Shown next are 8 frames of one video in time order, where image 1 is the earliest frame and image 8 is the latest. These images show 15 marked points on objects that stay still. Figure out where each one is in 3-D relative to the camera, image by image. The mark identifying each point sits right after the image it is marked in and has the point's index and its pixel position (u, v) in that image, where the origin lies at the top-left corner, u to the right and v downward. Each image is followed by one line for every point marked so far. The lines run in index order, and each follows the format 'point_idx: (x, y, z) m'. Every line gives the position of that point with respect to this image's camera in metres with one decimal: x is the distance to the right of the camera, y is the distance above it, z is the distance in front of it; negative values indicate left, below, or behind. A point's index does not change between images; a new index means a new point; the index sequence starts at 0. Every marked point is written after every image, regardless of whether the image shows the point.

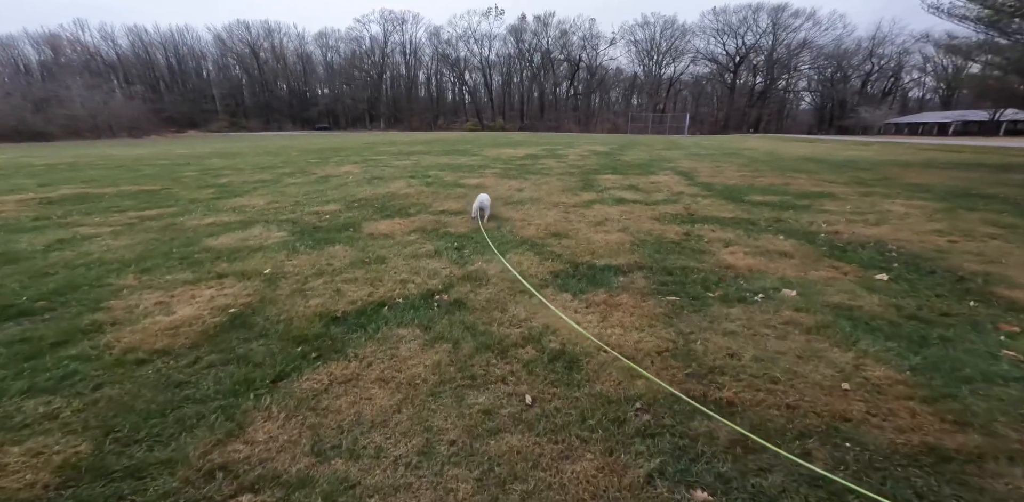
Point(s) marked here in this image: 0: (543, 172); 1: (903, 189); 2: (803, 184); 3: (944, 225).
0: (+0.9, +2.4, +13.1) m
1: (+8.6, +1.5, +10.1) m
2: (+6.9, +1.7, +10.8) m
3: (+5.9, +0.4, +6.2) m
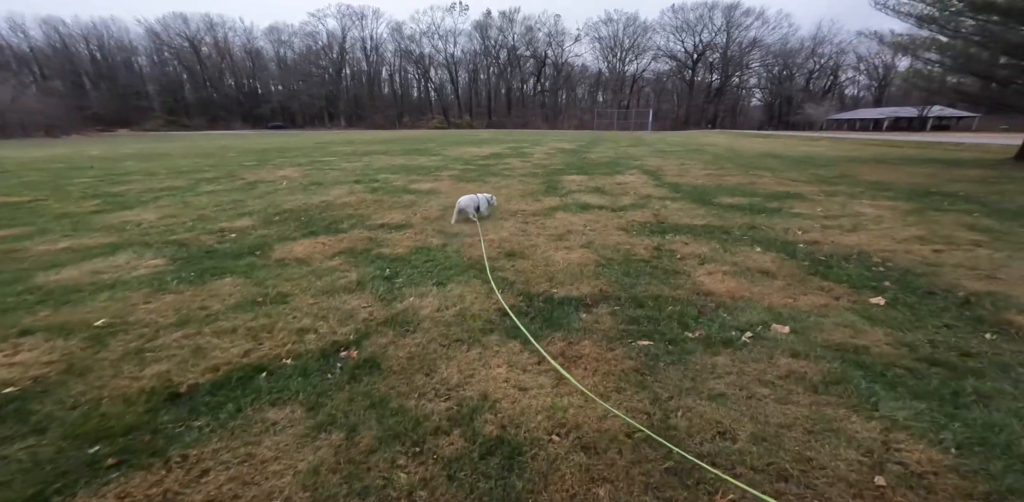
0: (-0.2, +2.3, +12.4) m
1: (+7.7, +1.5, +9.9) m
2: (+5.9, +1.6, +10.5) m
3: (+5.2, +0.3, +5.8) m
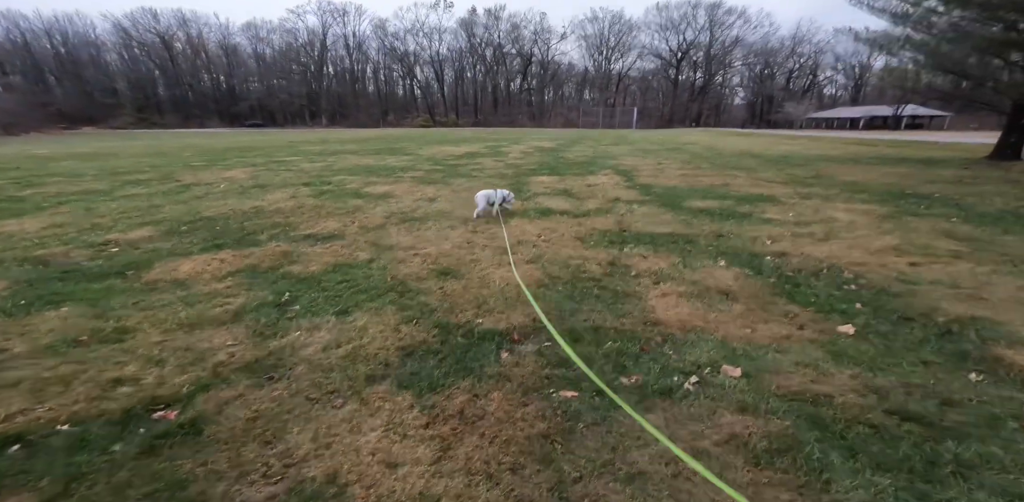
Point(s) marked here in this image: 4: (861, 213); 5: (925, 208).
0: (-1.1, +2.1, +11.8) m
1: (+6.9, +1.4, +9.5) m
2: (+5.2, +1.5, +10.1) m
3: (+4.6, +0.1, +5.4) m
4: (+5.3, +0.5, +6.8) m
5: (+6.6, +0.7, +7.3) m
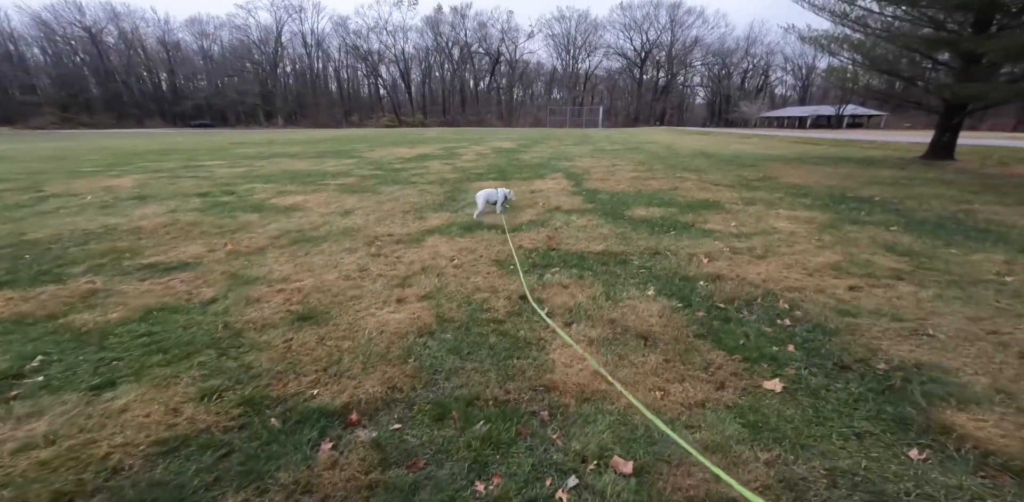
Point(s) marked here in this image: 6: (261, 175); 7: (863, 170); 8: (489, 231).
0: (-2.5, +1.9, +11.0) m
1: (+5.6, +1.2, +9.2) m
2: (+3.8, +1.4, +9.7) m
3: (+3.6, 0.0, +4.9) m
4: (+4.2, +0.4, +6.4) m
5: (+5.5, +0.6, +7.0) m
6: (-5.6, +1.7, +10.1) m
7: (+9.9, +2.3, +12.6) m
8: (-0.3, +0.3, +6.0) m
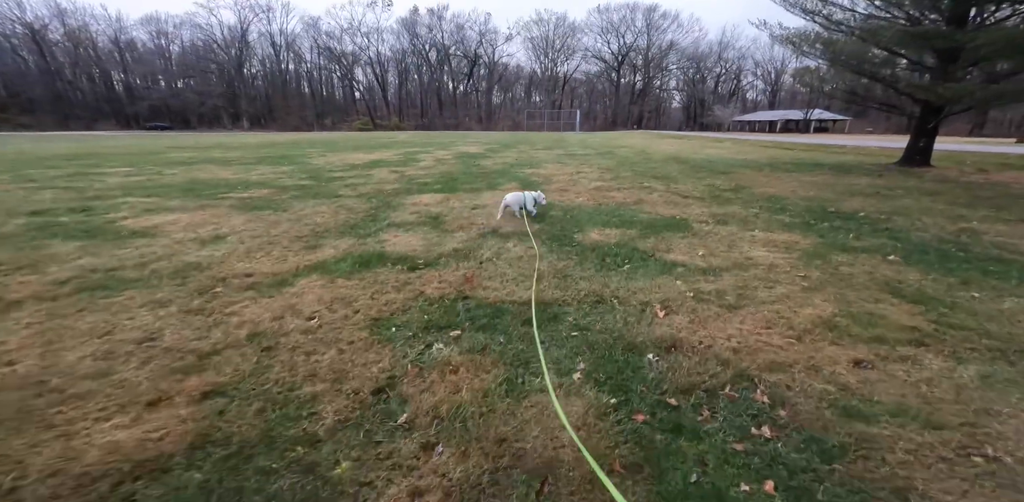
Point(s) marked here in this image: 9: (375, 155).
0: (-3.7, +1.4, +9.6) m
1: (+4.5, +0.8, +8.2) m
2: (+2.7, +1.0, +8.5) m
3: (+2.7, -0.4, +3.8) m
4: (+3.2, 0.0, +5.3) m
5: (+4.5, +0.2, +5.9) m
6: (-6.8, +1.2, +8.6) m
7: (+8.6, +1.9, +11.7) m
8: (-1.3, -0.1, +4.6) m
9: (-5.7, +4.0, +18.8) m
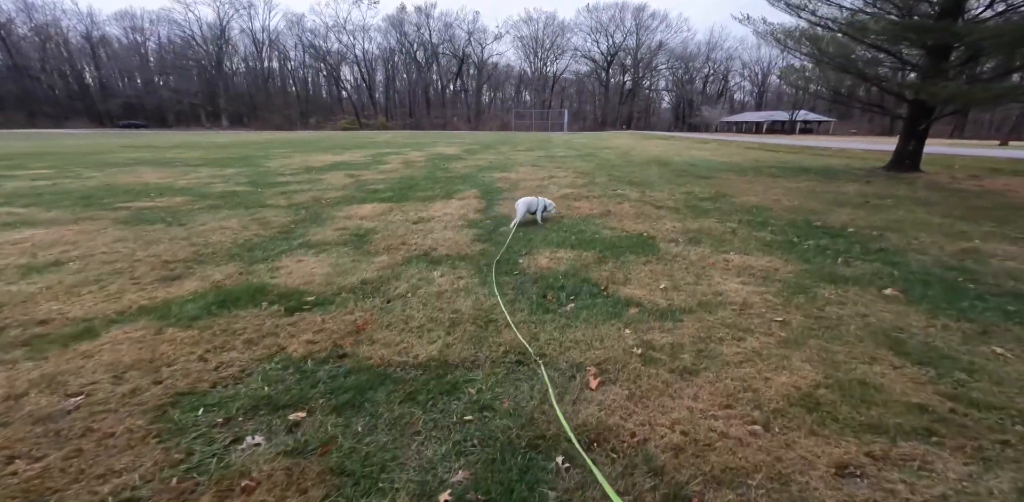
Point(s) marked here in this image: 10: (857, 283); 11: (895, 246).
0: (-4.5, +1.1, +8.6) m
1: (+3.7, +0.6, +7.3) m
2: (+1.9, +0.7, +7.7) m
3: (+2.0, -0.7, +2.9) m
4: (+2.4, -0.3, +4.4) m
5: (+3.7, -0.1, +5.0) m
6: (-7.6, +0.9, +7.5) m
7: (+7.7, +1.6, +11.0) m
8: (-2.0, -0.4, +3.7) m
9: (-6.8, +3.7, +17.7) m
10: (+3.4, -0.3, +4.3) m
11: (+4.9, +0.1, +5.7) m
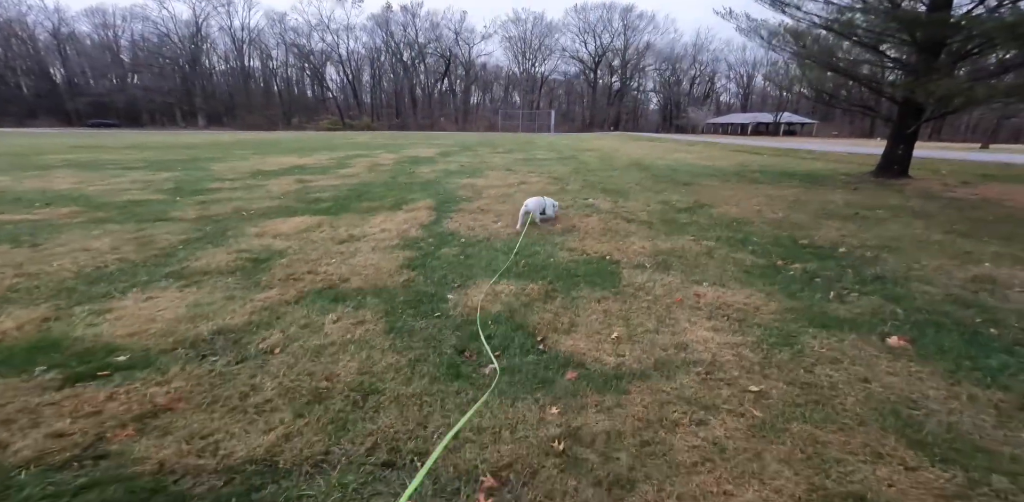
0: (-5.3, +0.8, +7.6) m
1: (+3.0, +0.3, +6.5) m
2: (+1.2, +0.4, +6.8) m
3: (+1.3, -1.0, +2.0) m
4: (+1.8, -0.6, +3.5) m
5: (+3.1, -0.4, +4.2) m
6: (-8.3, +0.6, +6.4) m
7: (+6.9, +1.3, +10.2) m
8: (-2.6, -0.7, +2.7) m
9: (-7.7, +3.4, +16.6) m
10: (+2.7, -0.6, +3.5) m
11: (+4.2, -0.2, +4.9) m
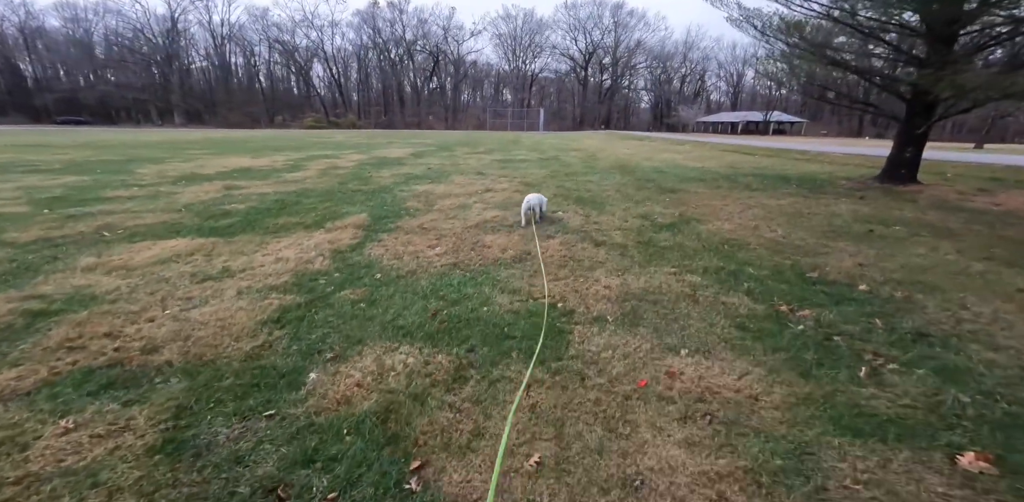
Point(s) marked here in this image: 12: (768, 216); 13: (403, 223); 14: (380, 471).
0: (-6.0, +0.4, +6.2) m
1: (+2.3, -0.1, +5.2) m
2: (+0.4, 0.0, +5.5) m
3: (+0.7, -1.4, +0.7) m
4: (+1.1, -1.0, +2.2) m
5: (+2.4, -0.8, +2.9) m
6: (-9.1, +0.2, +4.9) m
7: (+6.1, +1.0, +9.0) m
8: (-3.3, -1.2, +1.3) m
9: (-8.6, +3.0, +15.1) m
10: (+2.0, -1.0, +2.2) m
11: (+3.5, -0.6, +3.6) m
12: (+4.3, +0.5, +7.5) m
13: (-1.6, +0.4, +6.8) m
14: (-0.6, -1.0, +2.1) m
